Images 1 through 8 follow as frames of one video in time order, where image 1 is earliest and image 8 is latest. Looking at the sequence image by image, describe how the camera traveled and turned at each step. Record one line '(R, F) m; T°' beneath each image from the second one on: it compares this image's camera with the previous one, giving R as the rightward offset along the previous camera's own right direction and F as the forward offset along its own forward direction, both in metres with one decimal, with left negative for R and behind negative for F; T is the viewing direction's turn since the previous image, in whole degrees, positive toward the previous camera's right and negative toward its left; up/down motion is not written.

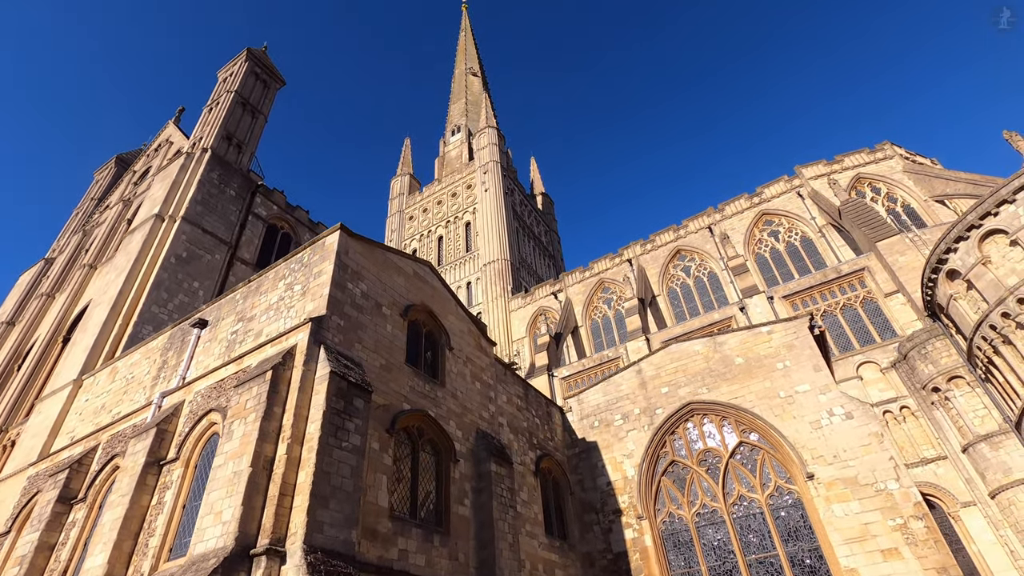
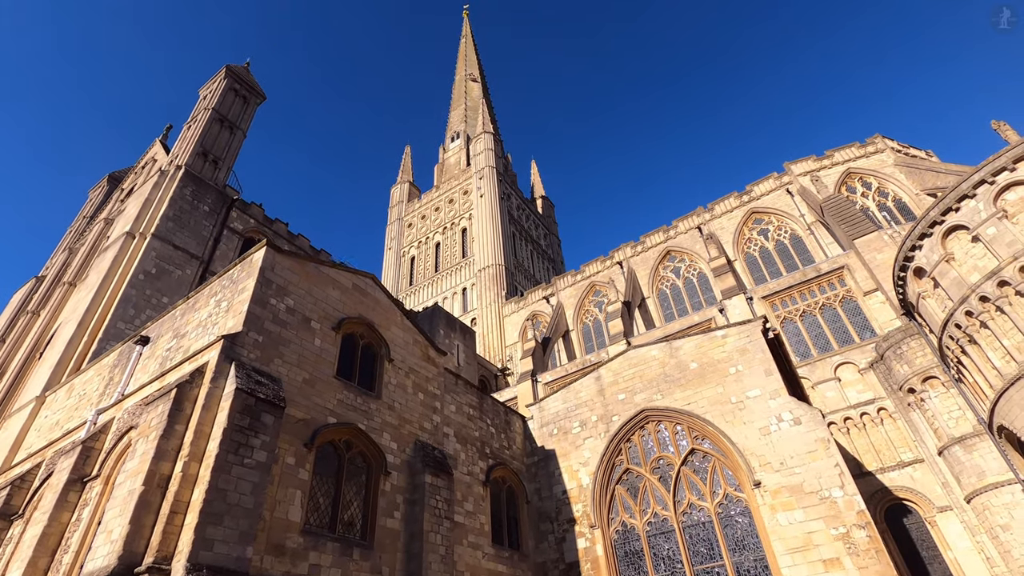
(+1.7, 0.0) m; -2°
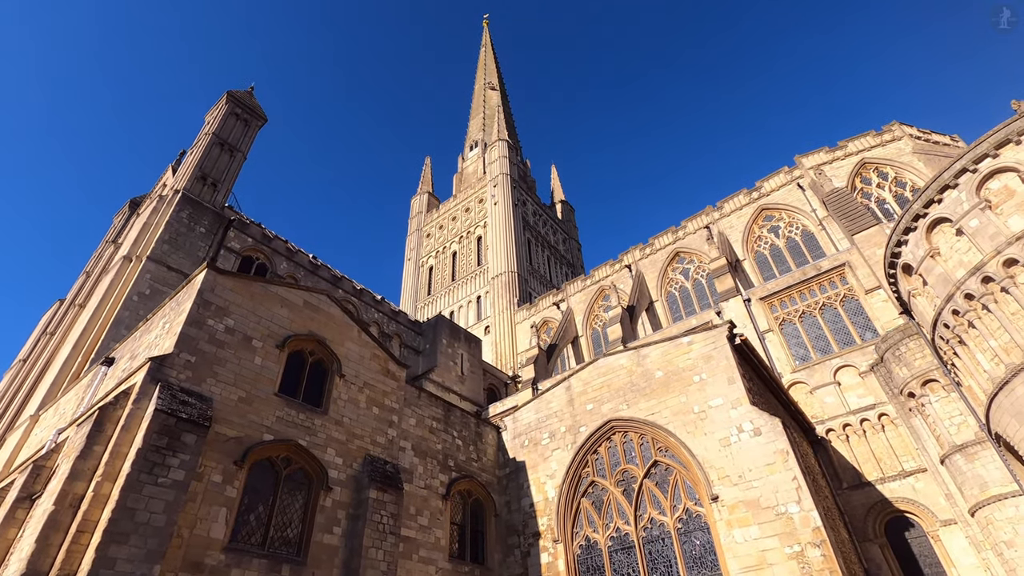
(+2.0, +0.2) m; -4°
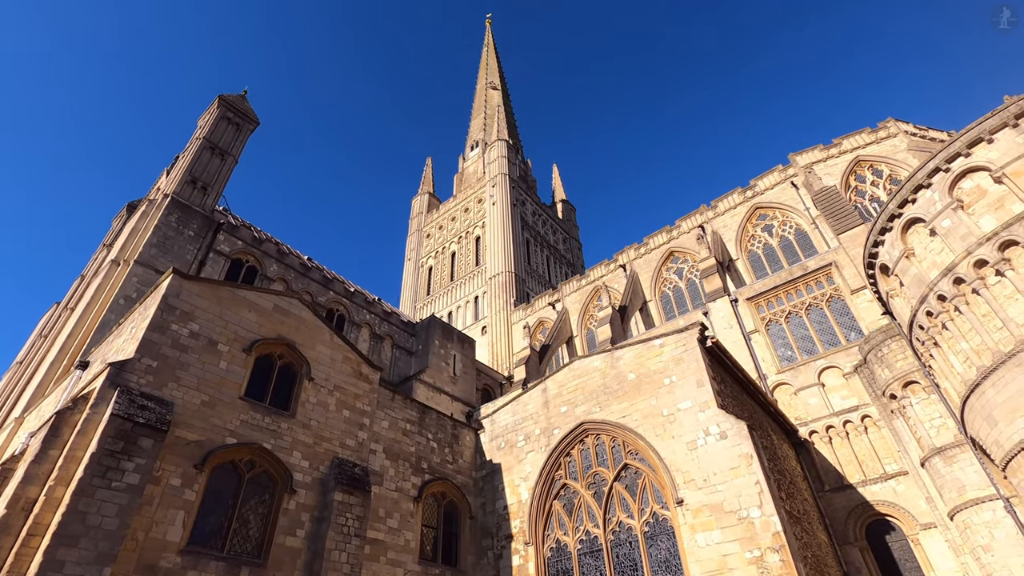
(+0.9, 0.0) m; -1°
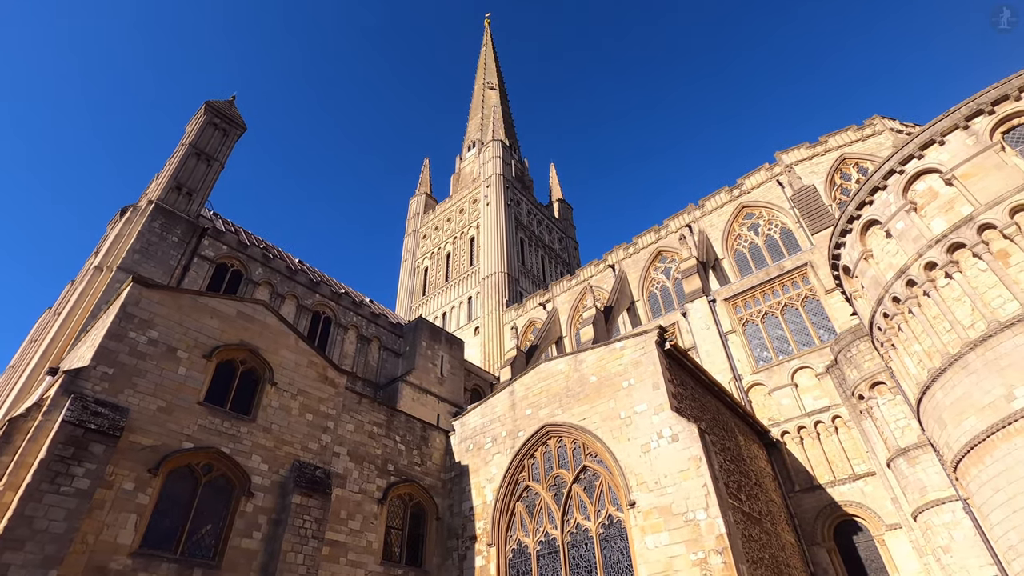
(+1.1, -0.1) m; -1°
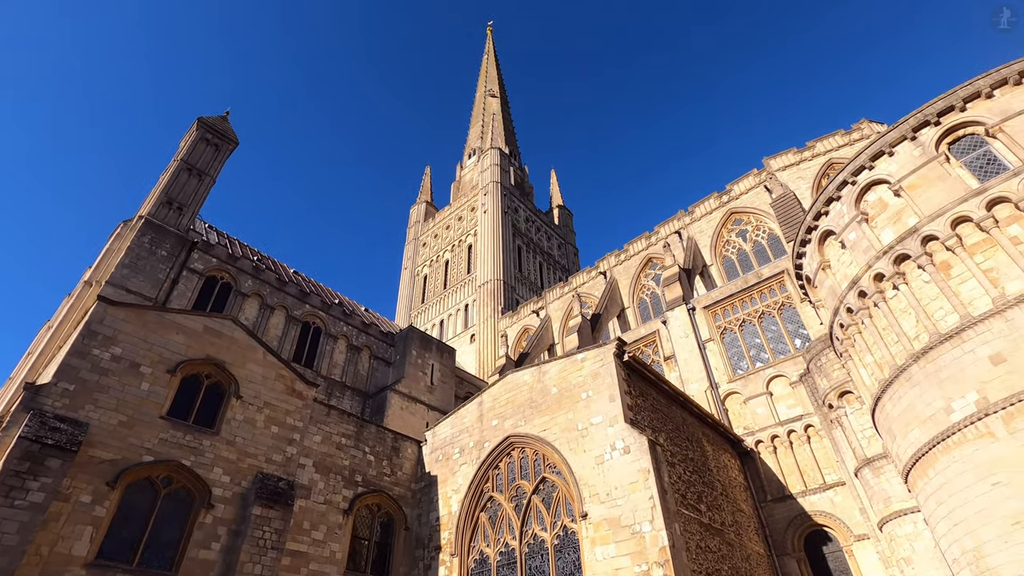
(+1.2, -0.2) m; -1°
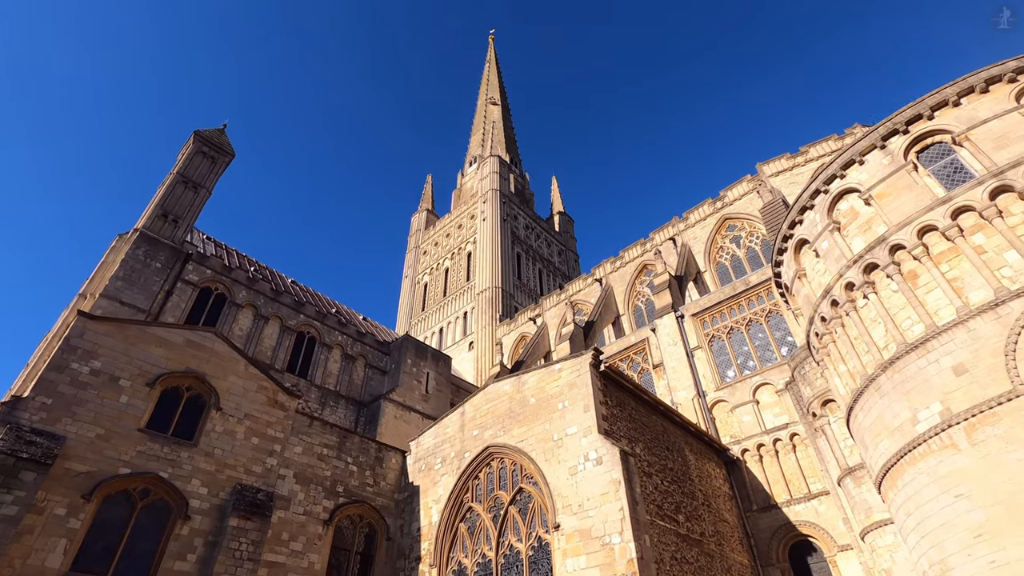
(+0.7, -0.1) m; -1°
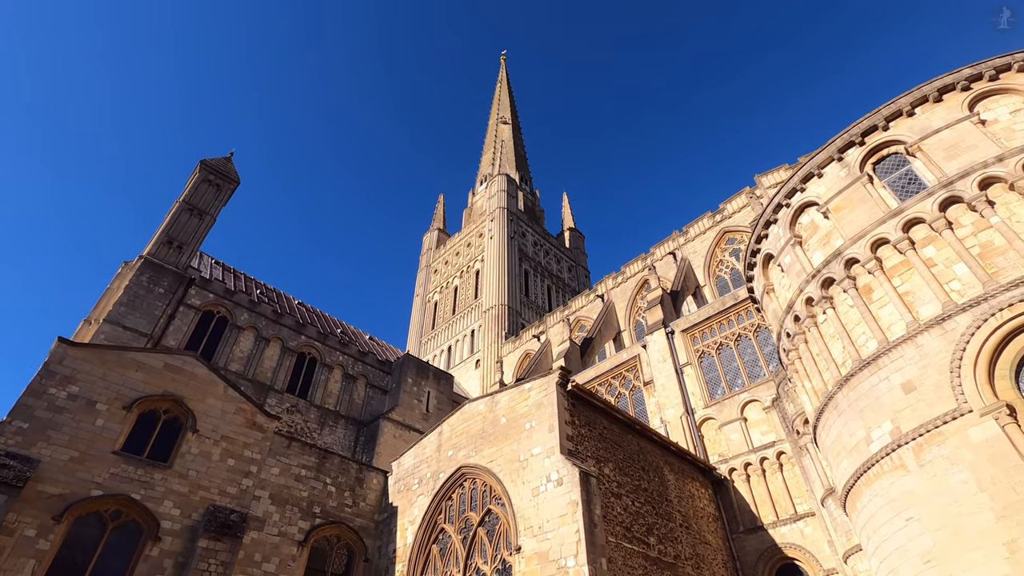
(+1.3, 0.0) m; -3°
